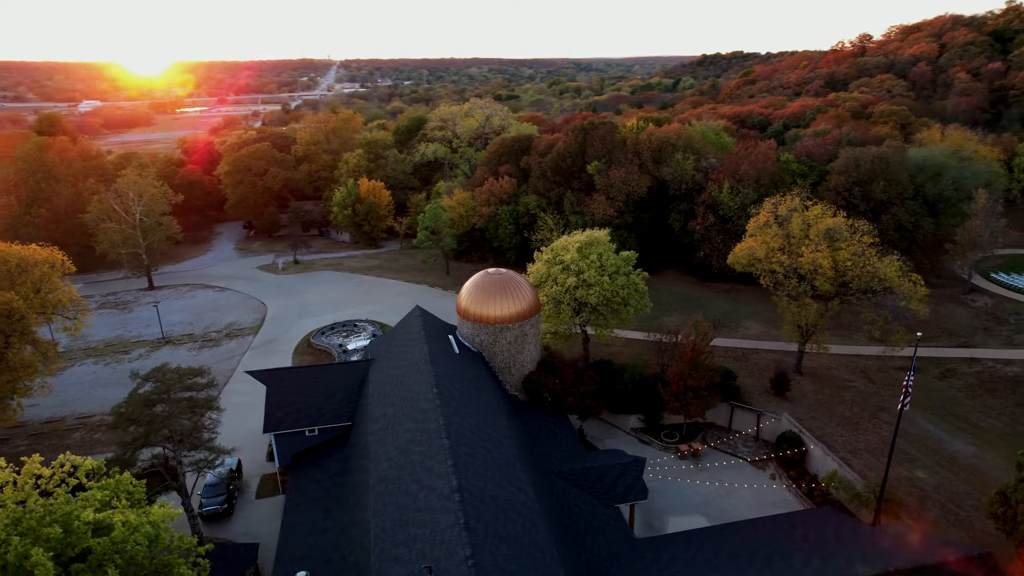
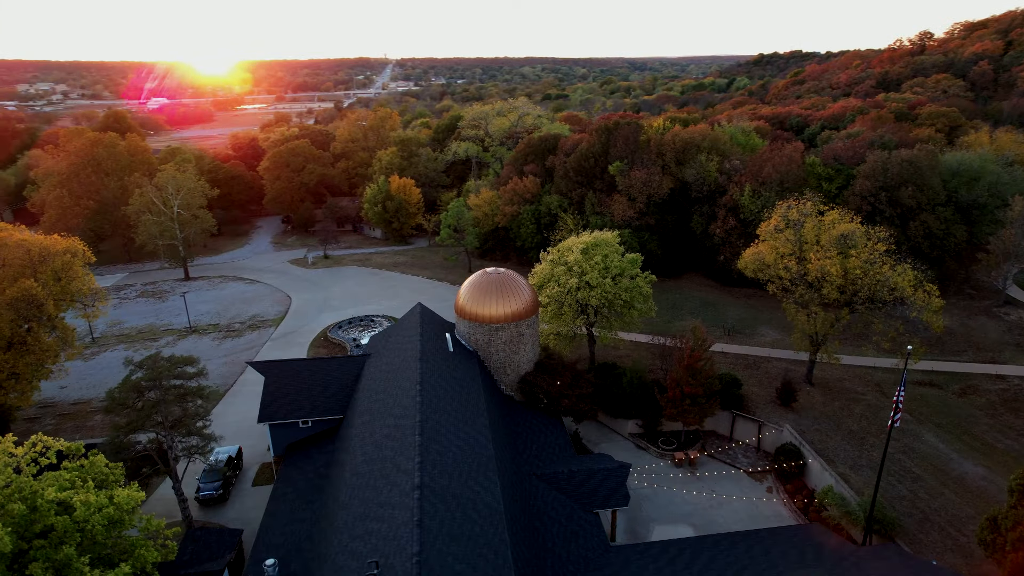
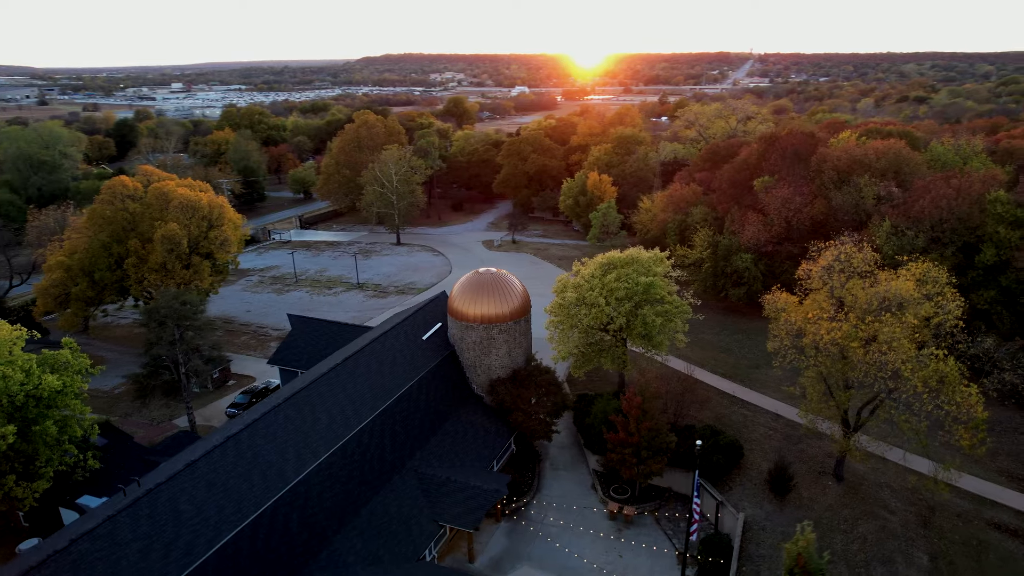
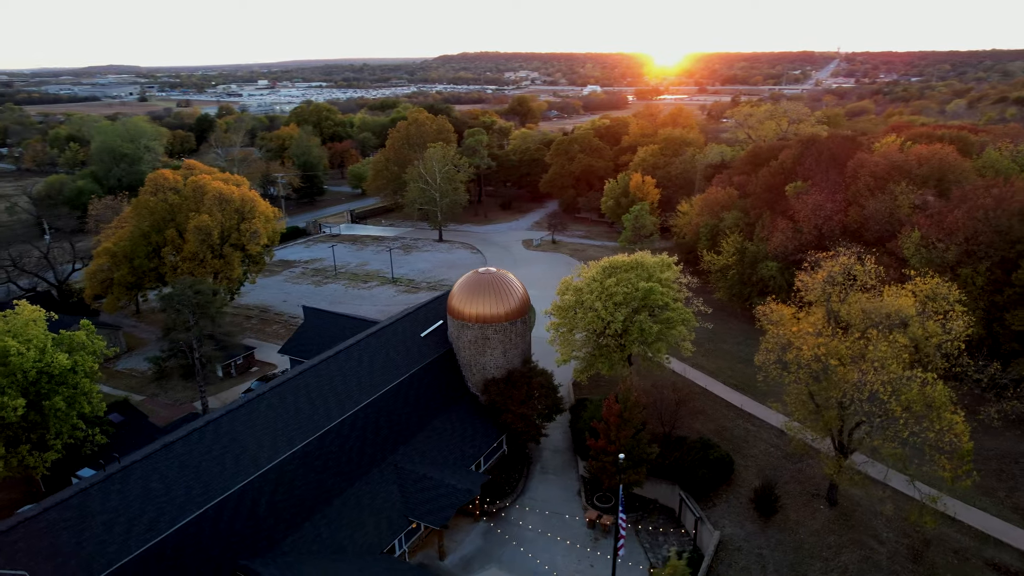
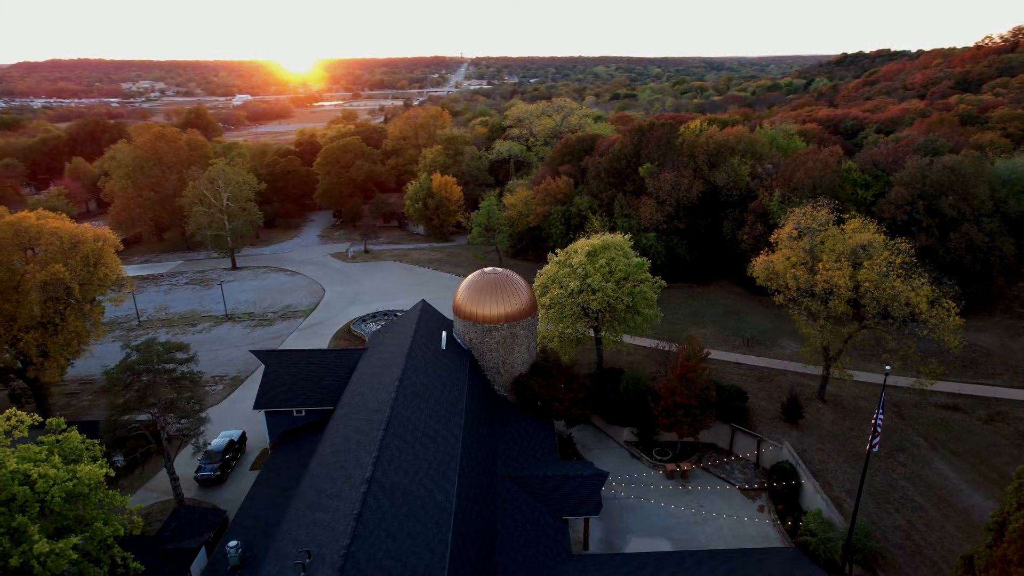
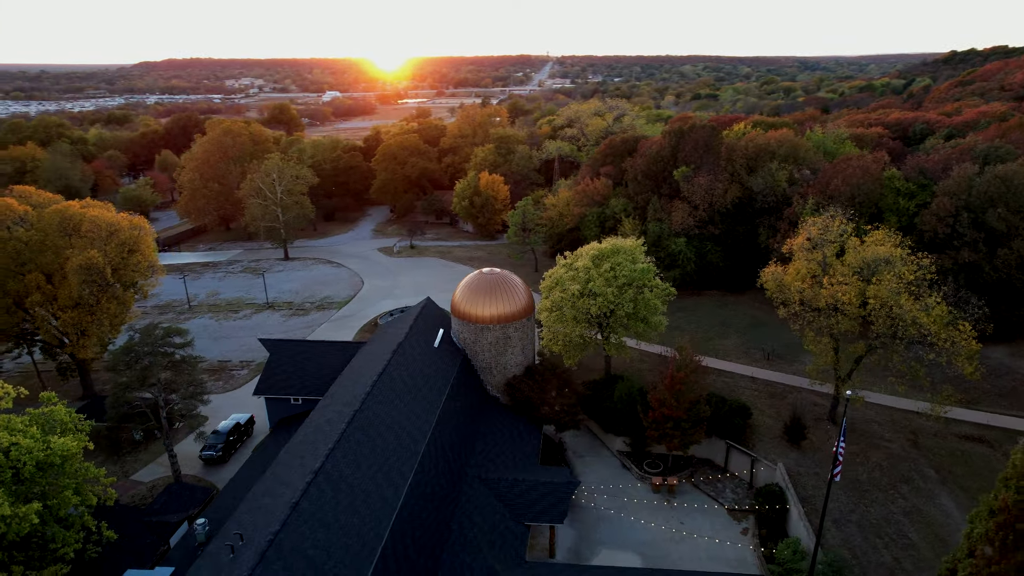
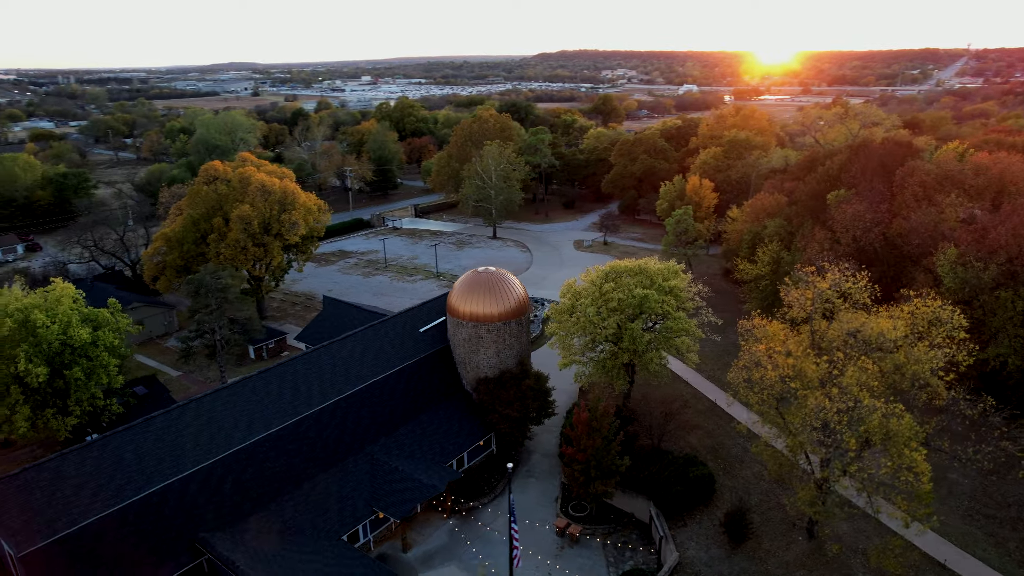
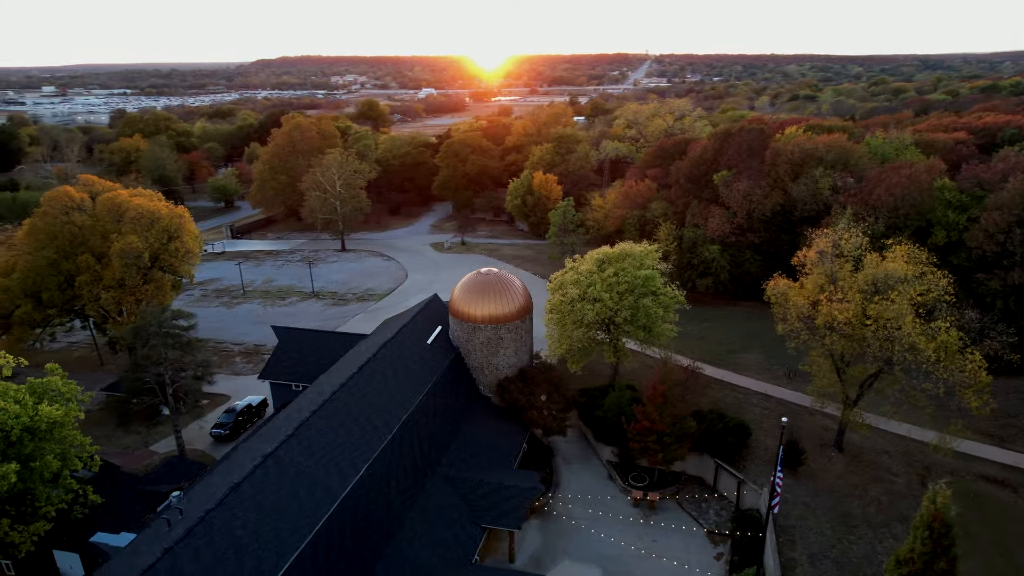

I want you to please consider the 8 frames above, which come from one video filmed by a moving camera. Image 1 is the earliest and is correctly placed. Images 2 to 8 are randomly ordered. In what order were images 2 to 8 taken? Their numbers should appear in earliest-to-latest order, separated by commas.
2, 5, 6, 8, 3, 4, 7
